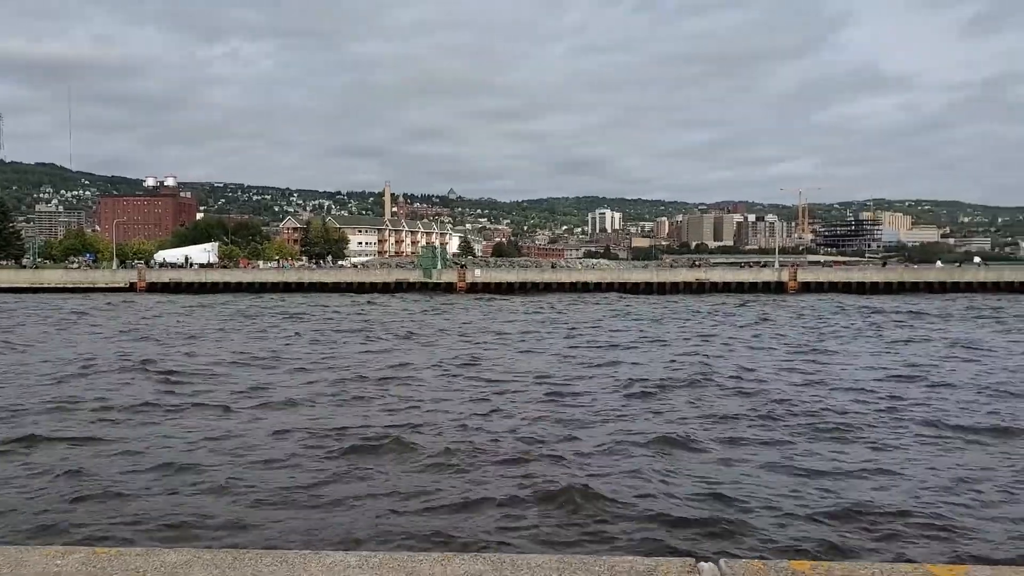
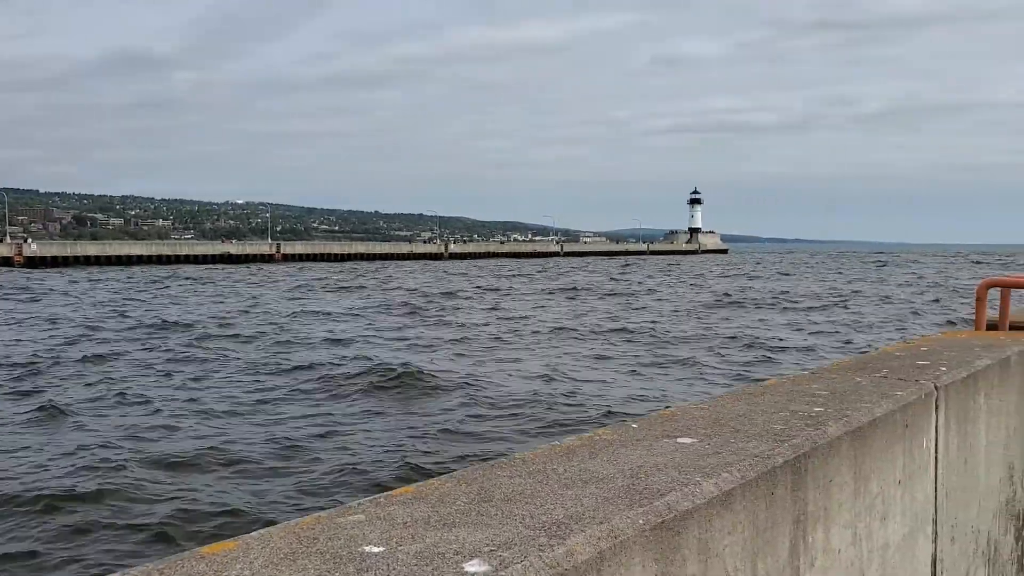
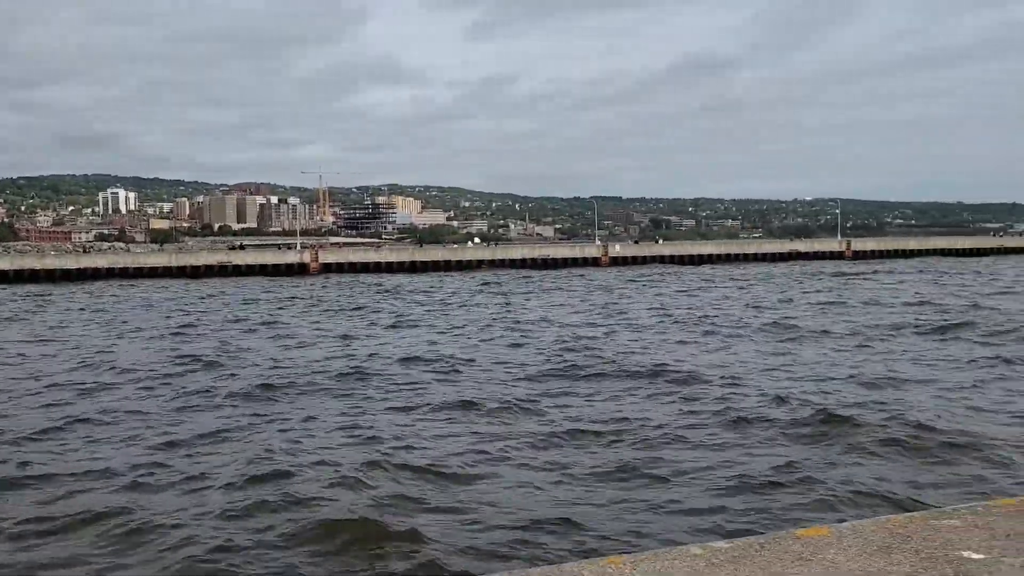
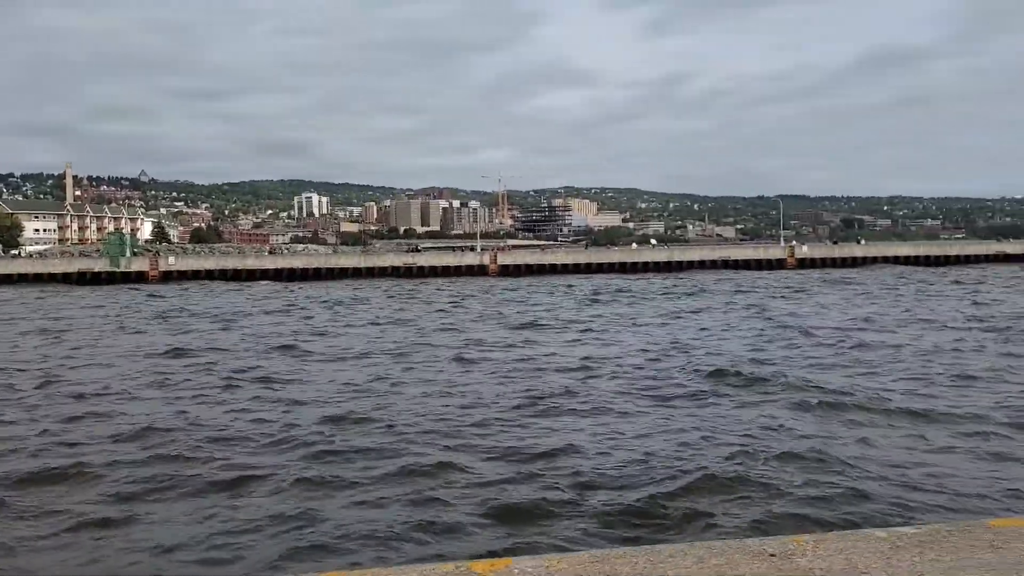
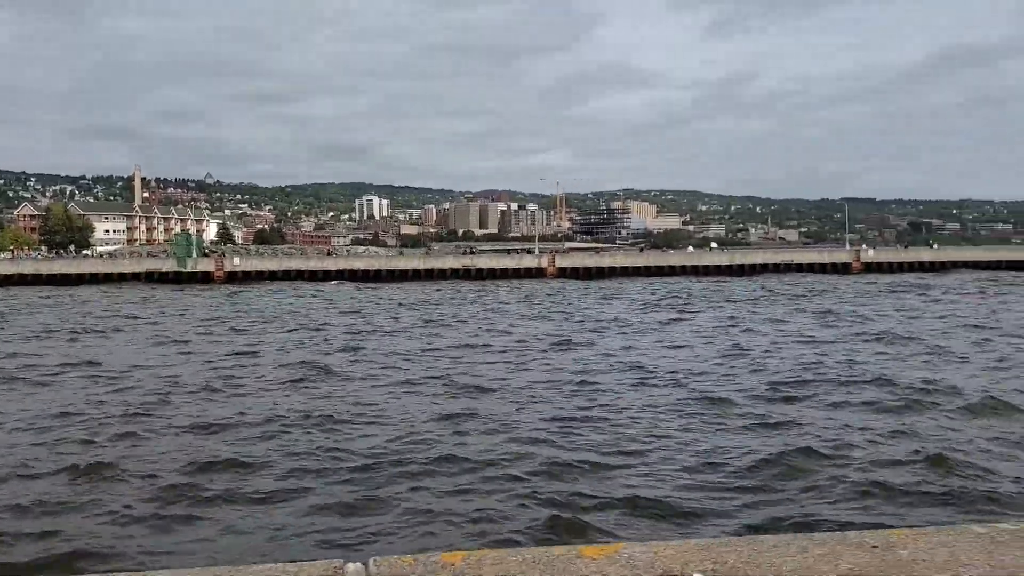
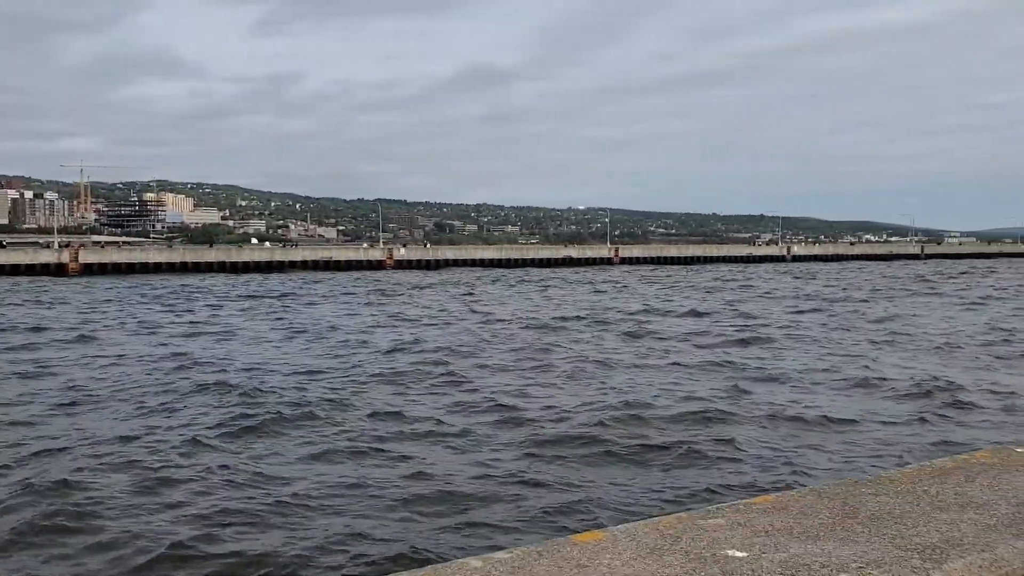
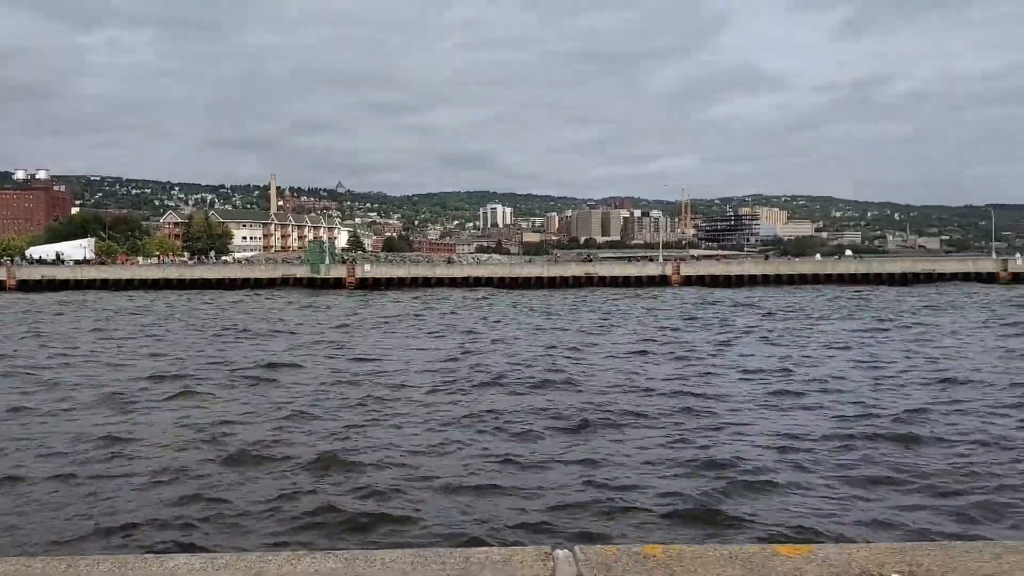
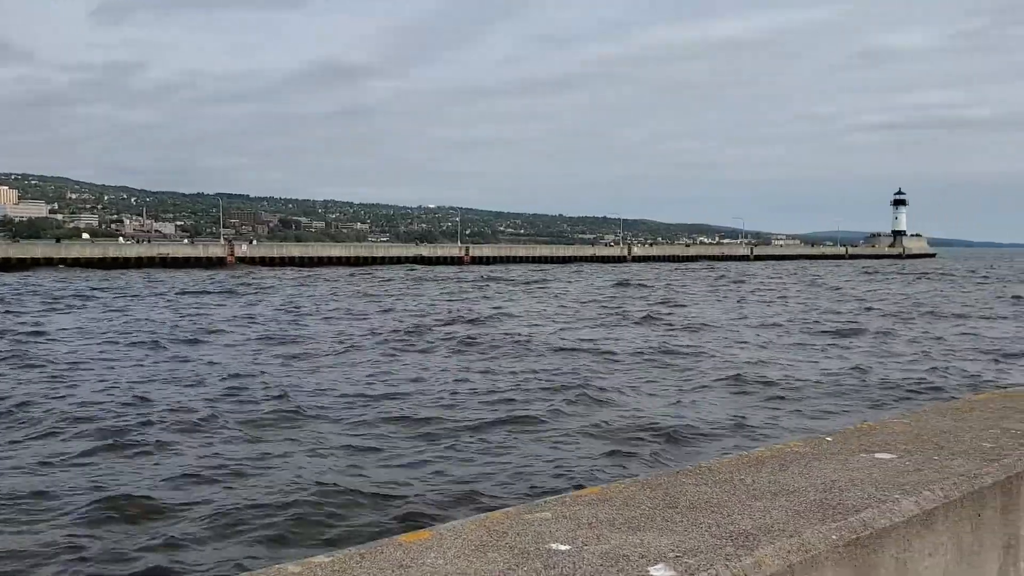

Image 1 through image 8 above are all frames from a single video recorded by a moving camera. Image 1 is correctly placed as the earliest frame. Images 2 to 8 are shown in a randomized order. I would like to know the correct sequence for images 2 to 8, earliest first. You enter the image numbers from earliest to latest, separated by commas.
7, 5, 4, 3, 6, 8, 2
